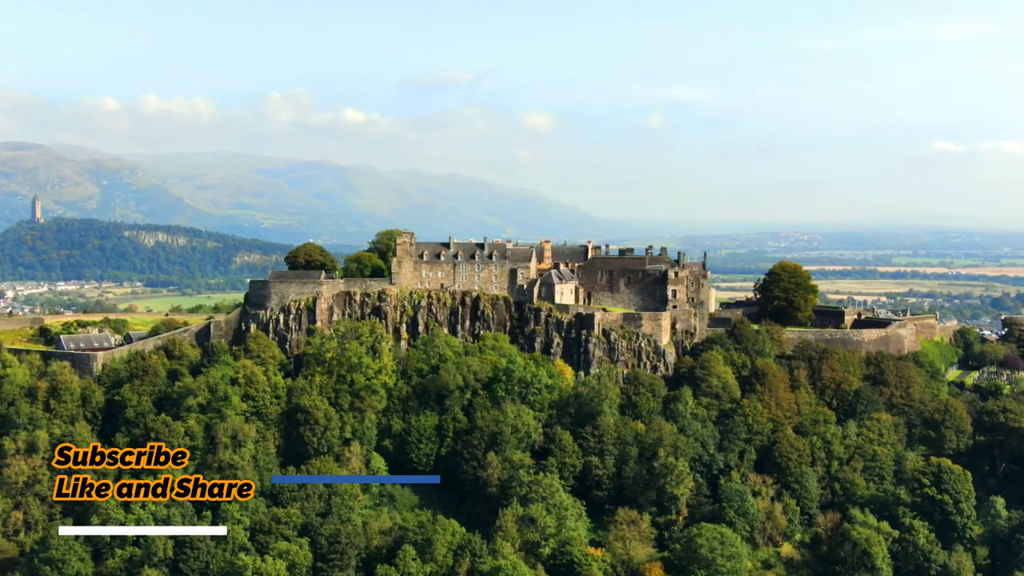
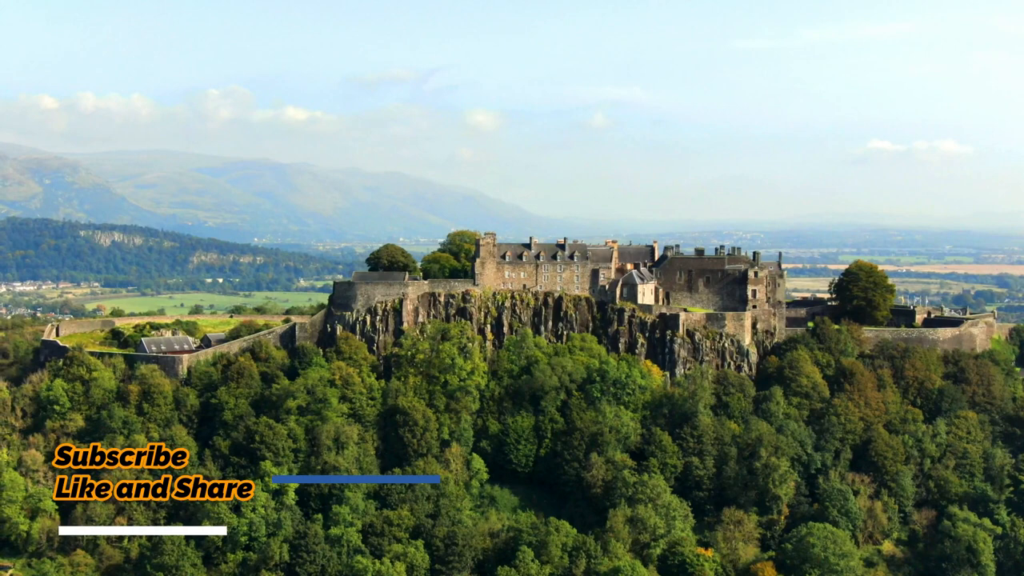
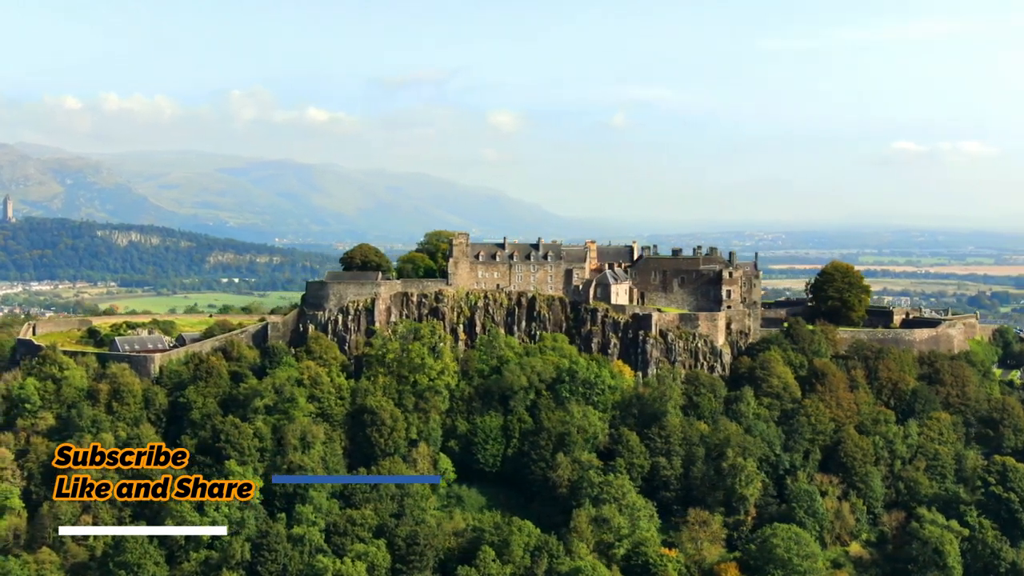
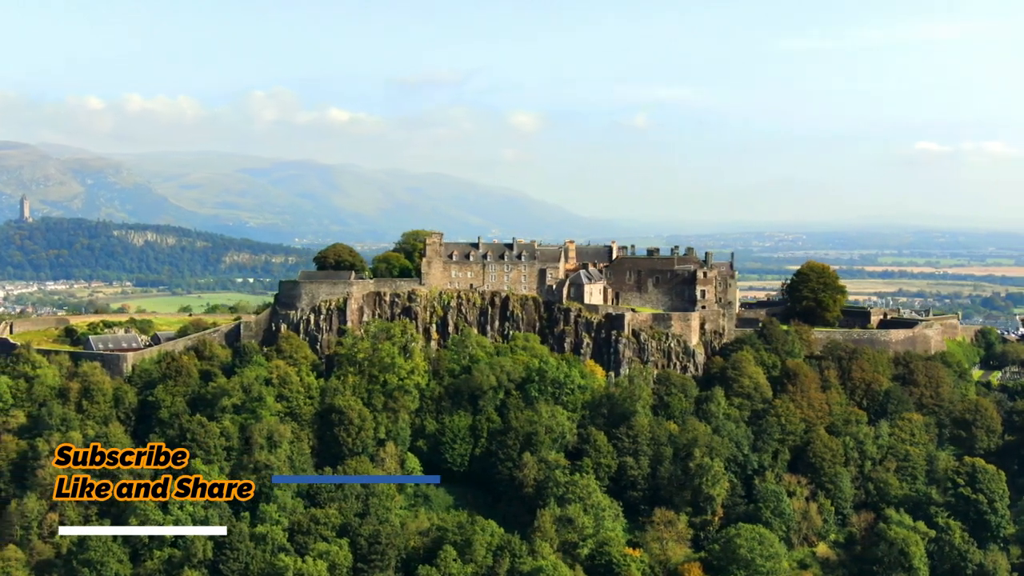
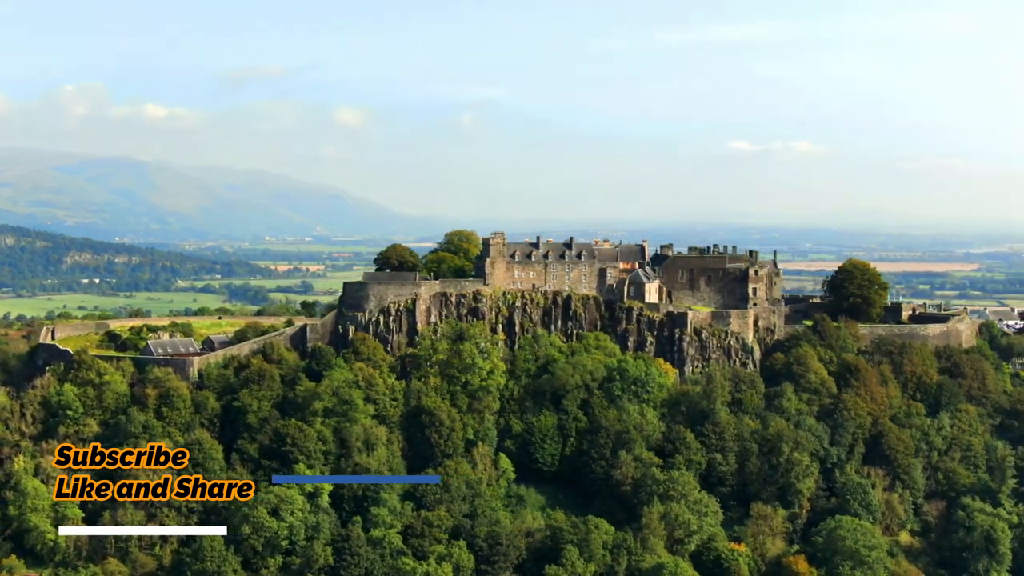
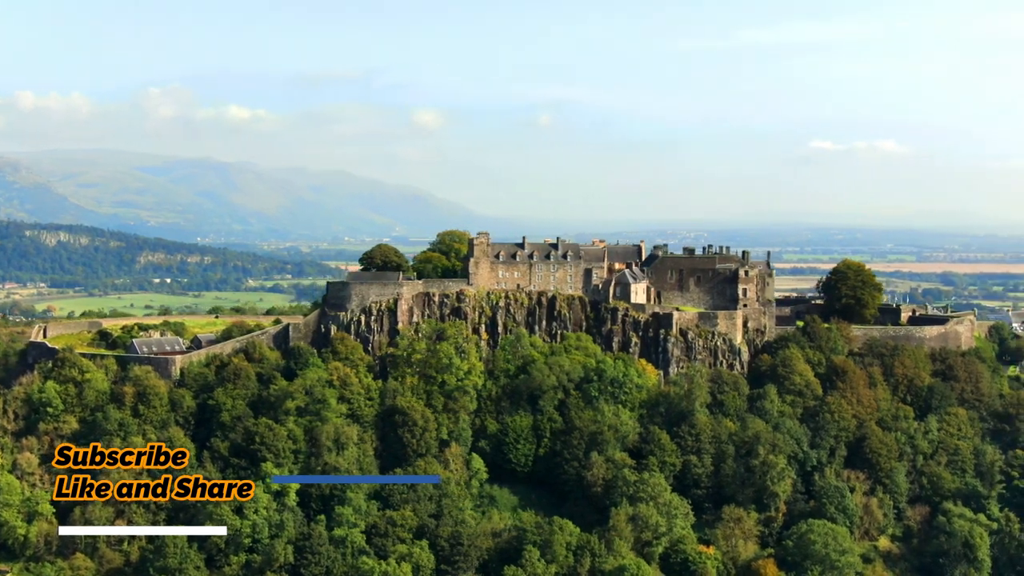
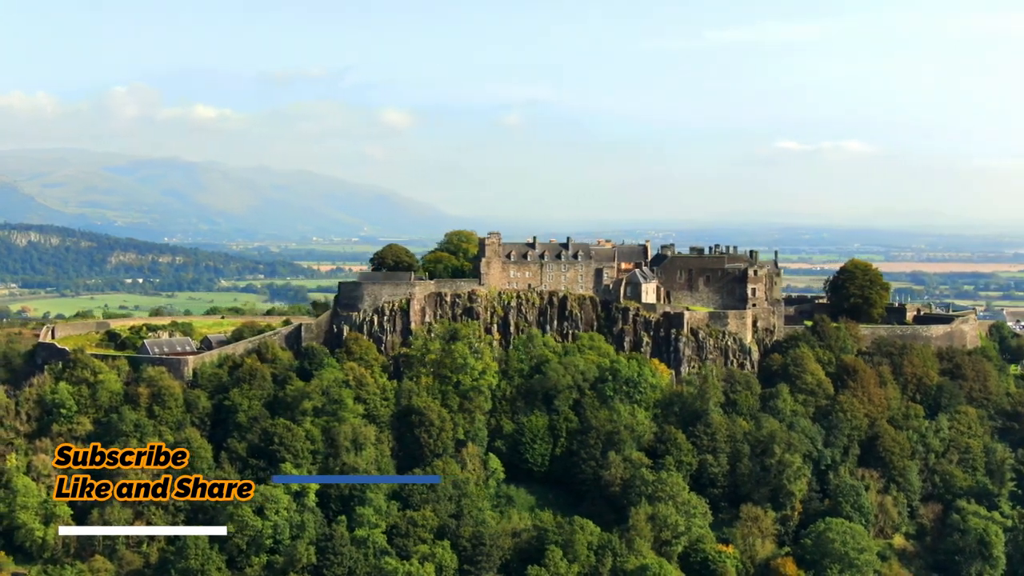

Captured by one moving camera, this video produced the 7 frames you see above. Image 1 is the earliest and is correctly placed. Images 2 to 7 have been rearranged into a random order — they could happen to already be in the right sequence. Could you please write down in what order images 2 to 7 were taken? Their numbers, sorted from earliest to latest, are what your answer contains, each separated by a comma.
4, 3, 2, 6, 7, 5
